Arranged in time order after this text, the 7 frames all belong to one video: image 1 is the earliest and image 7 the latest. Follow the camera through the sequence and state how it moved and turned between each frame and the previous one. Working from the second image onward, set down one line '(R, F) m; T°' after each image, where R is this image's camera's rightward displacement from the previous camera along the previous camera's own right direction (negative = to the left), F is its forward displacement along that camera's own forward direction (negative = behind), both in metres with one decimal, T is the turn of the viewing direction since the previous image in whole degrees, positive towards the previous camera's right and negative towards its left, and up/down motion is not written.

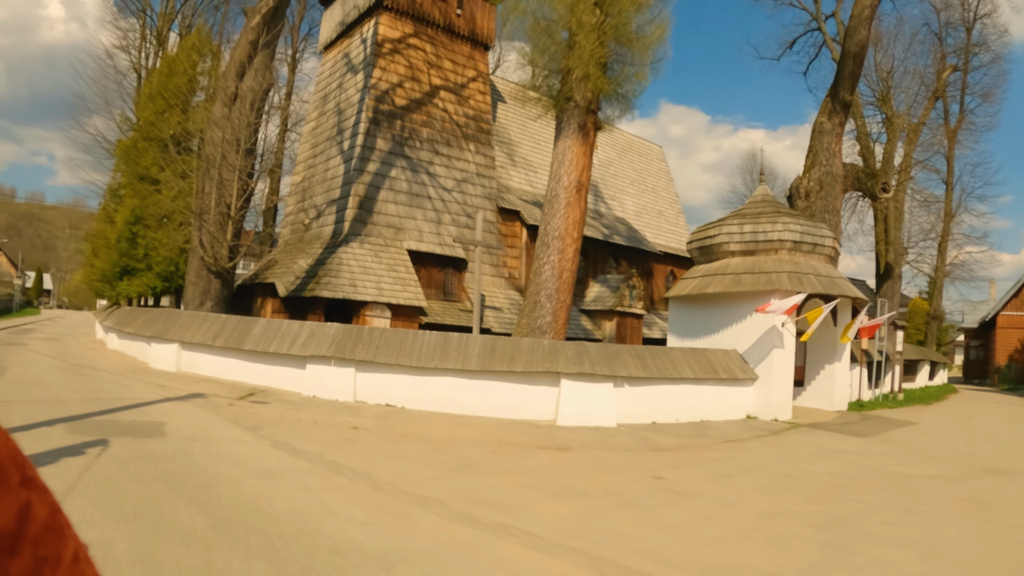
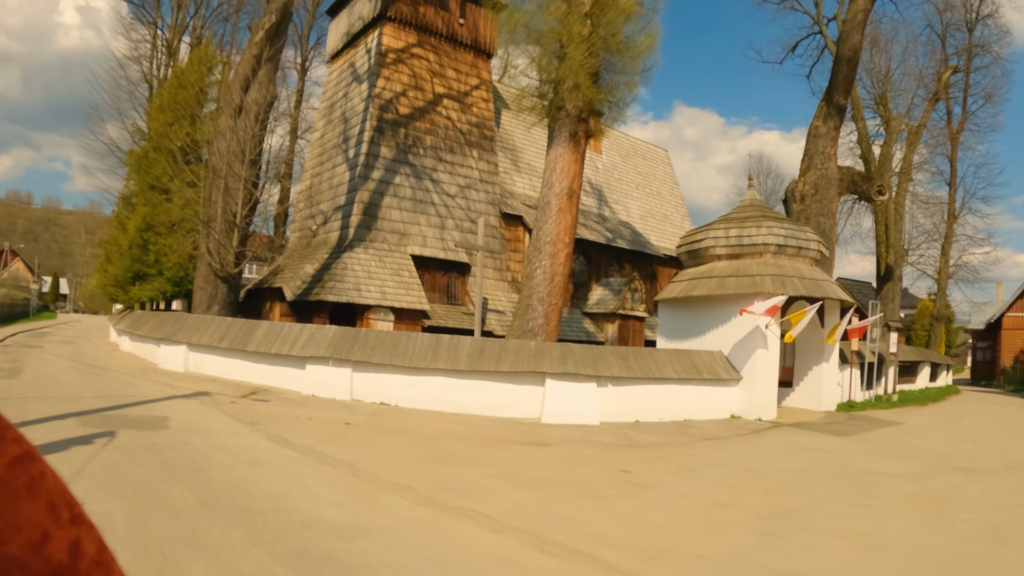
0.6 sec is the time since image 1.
(+0.4, -0.5) m; -1°
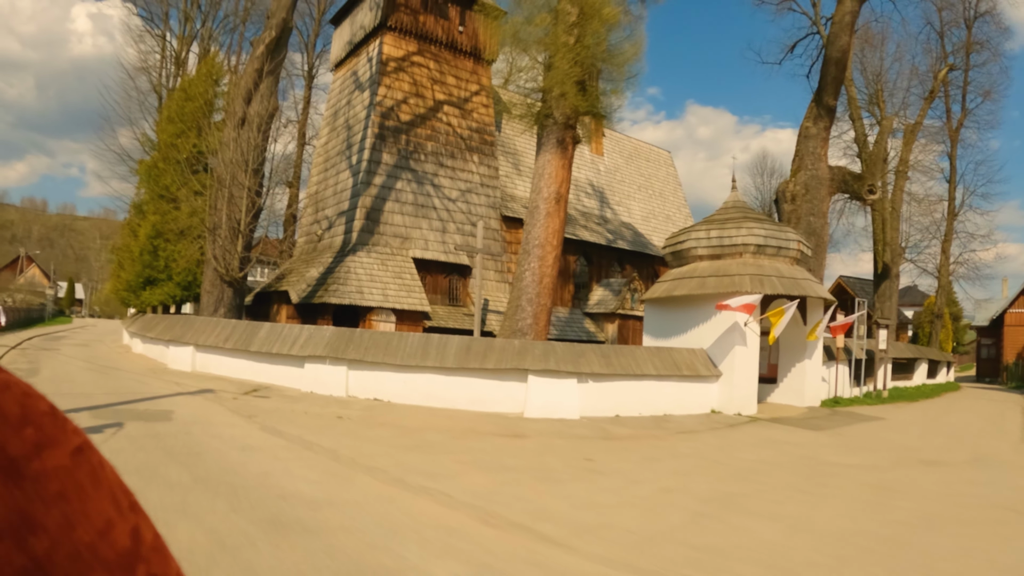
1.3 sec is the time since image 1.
(+0.5, -0.6) m; -1°
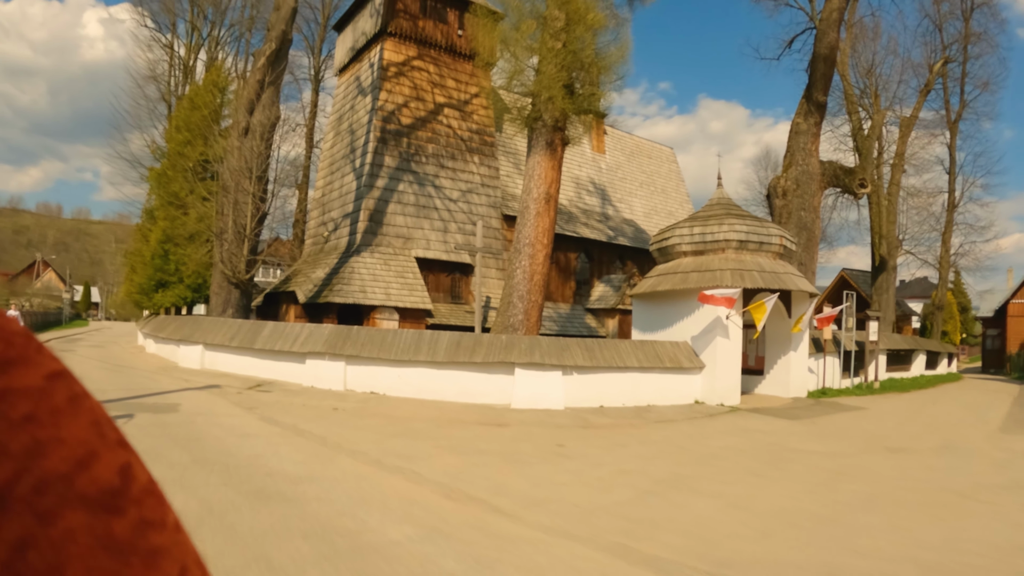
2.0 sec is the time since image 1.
(+0.5, -0.6) m; -1°
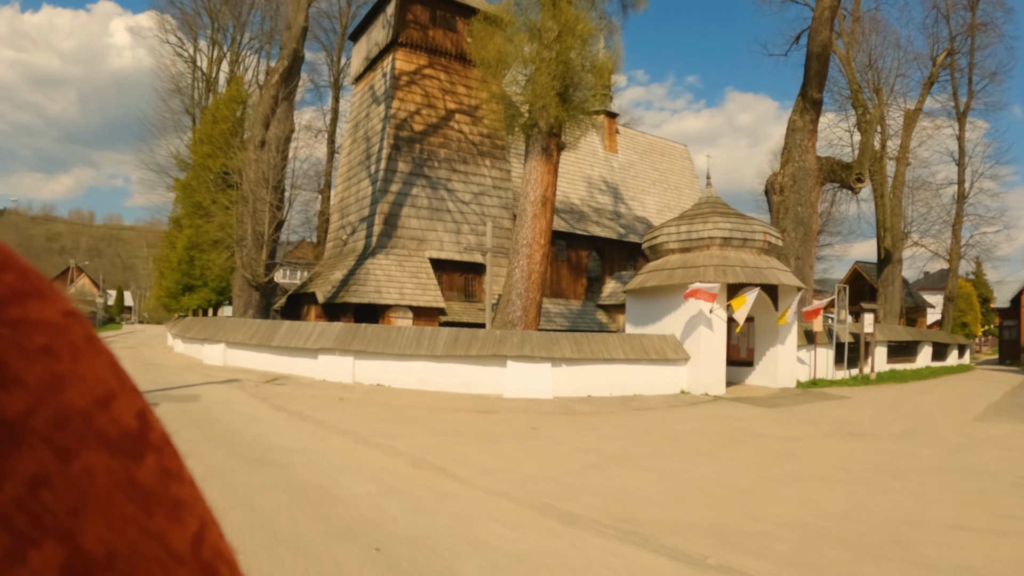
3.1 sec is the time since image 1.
(+0.7, -1.0) m; -2°
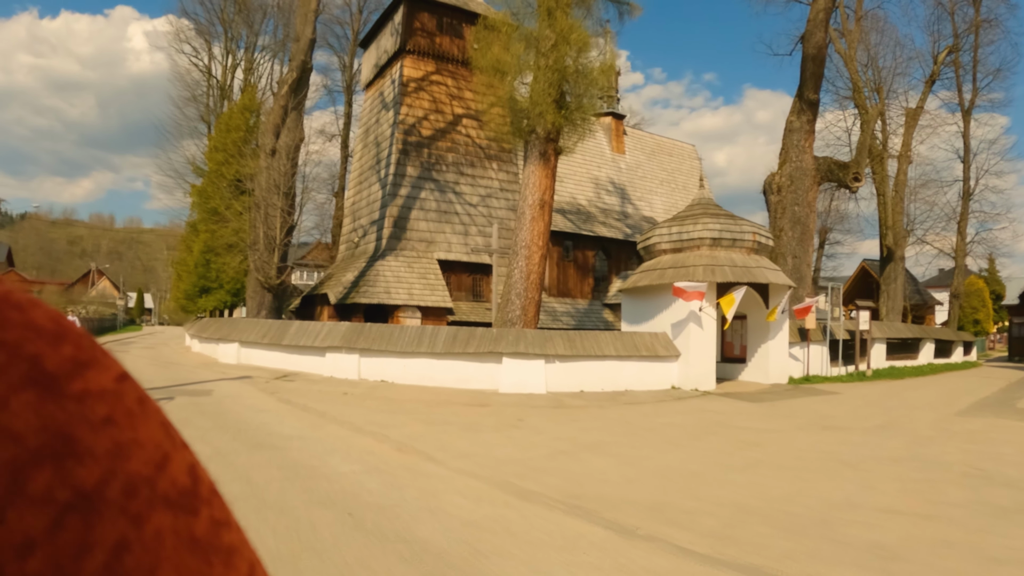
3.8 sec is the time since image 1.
(+0.4, -0.7) m; -1°
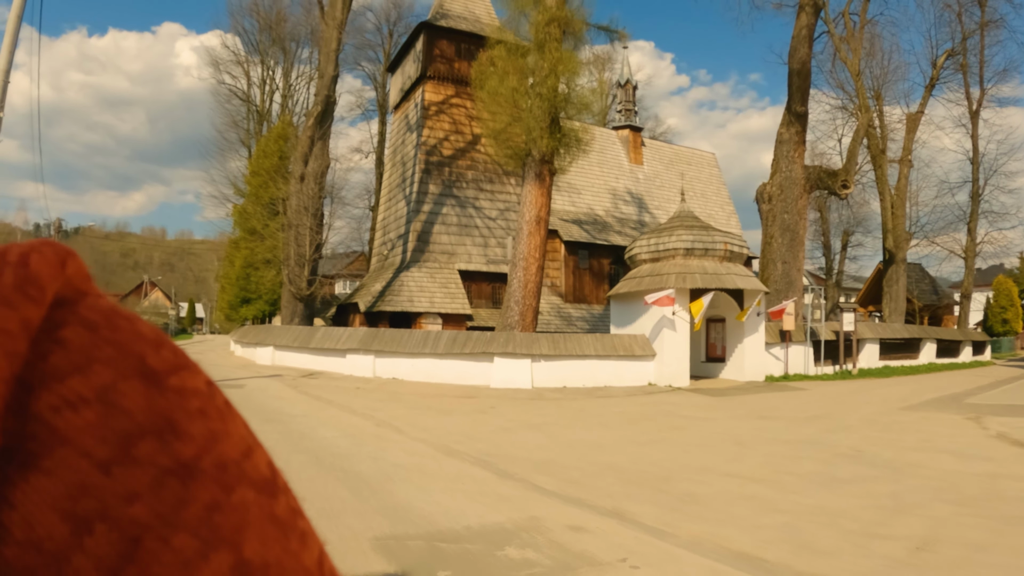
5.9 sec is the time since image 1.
(+1.2, -2.0) m; -4°
